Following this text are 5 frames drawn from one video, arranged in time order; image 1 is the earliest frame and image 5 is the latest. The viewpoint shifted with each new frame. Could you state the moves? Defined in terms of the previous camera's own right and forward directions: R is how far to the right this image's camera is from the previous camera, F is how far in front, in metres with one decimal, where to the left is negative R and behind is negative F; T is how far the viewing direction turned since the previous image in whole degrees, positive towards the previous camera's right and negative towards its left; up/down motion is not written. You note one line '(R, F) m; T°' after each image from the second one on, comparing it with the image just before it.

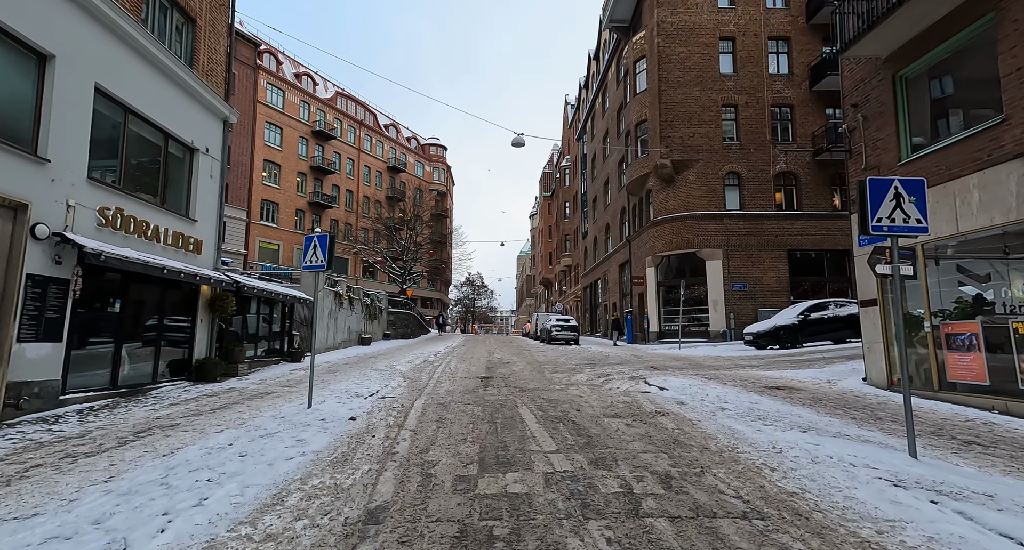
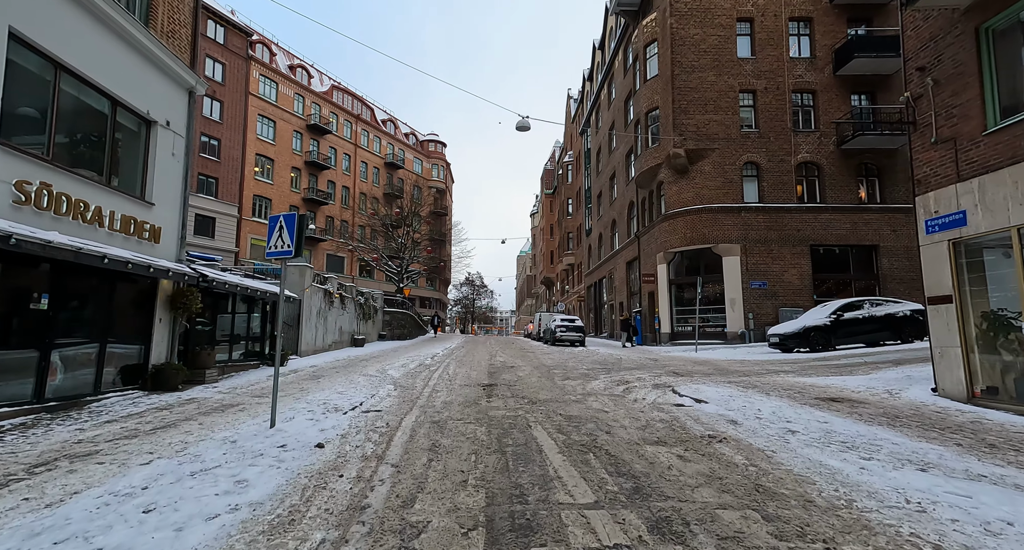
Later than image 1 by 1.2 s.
(-0.2, +1.4) m; 0°
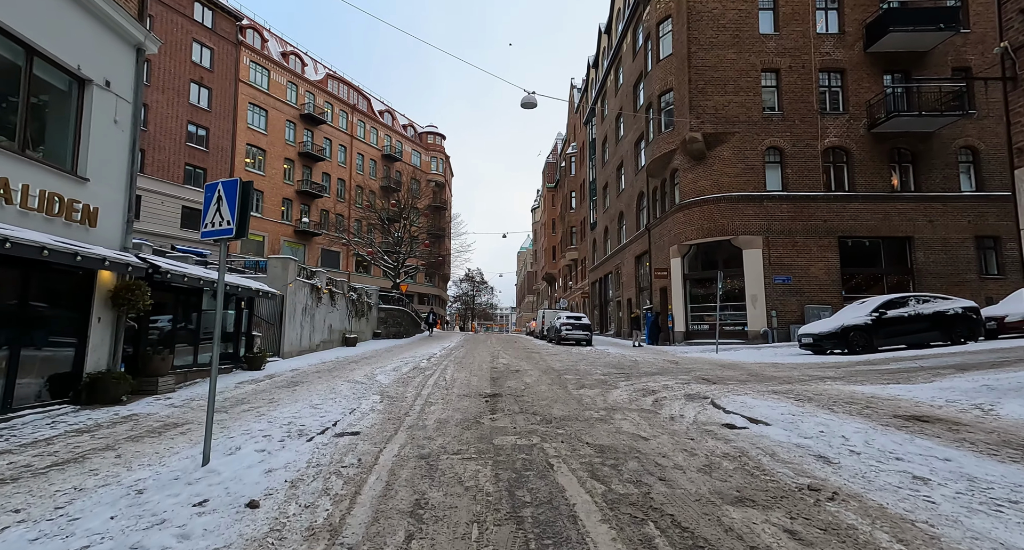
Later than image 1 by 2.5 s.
(-0.1, +1.5) m; 0°
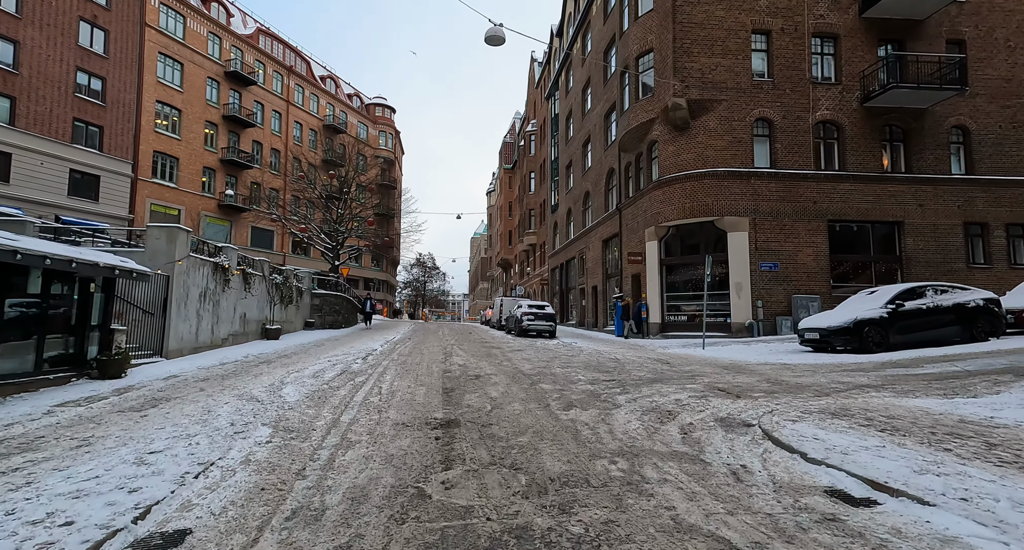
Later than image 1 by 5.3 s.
(-0.1, +2.8) m; +6°
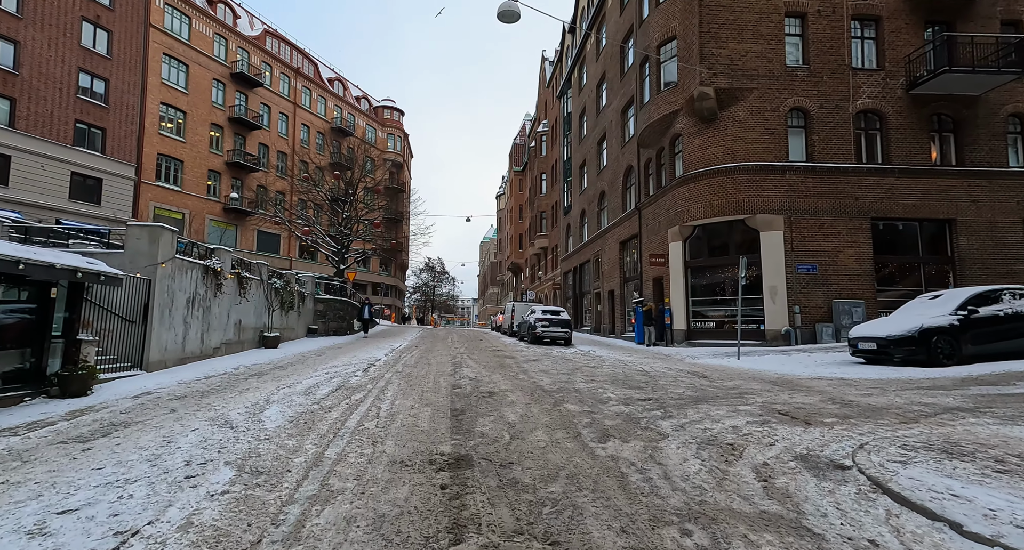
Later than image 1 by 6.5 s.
(-0.2, +1.2) m; -1°
